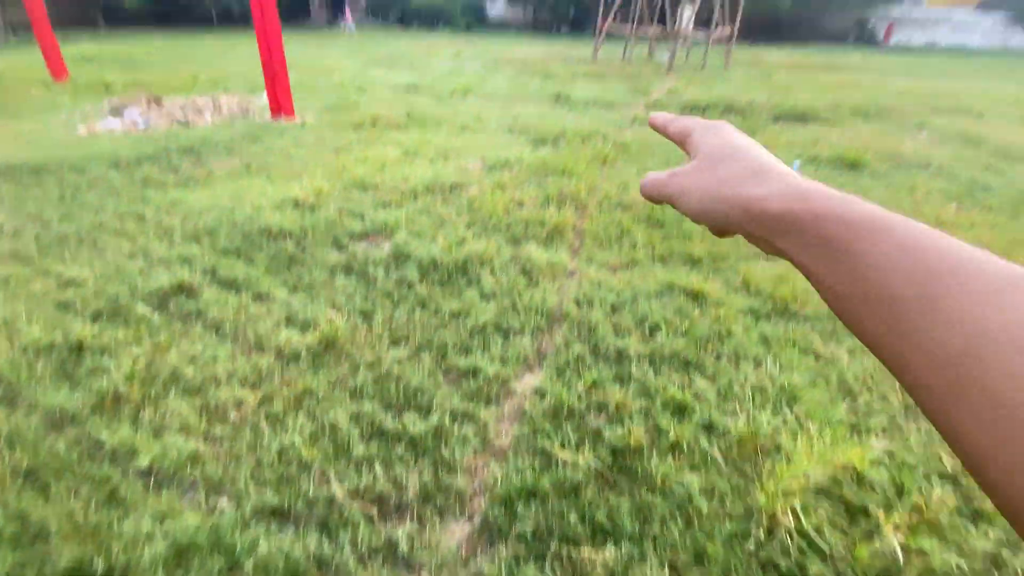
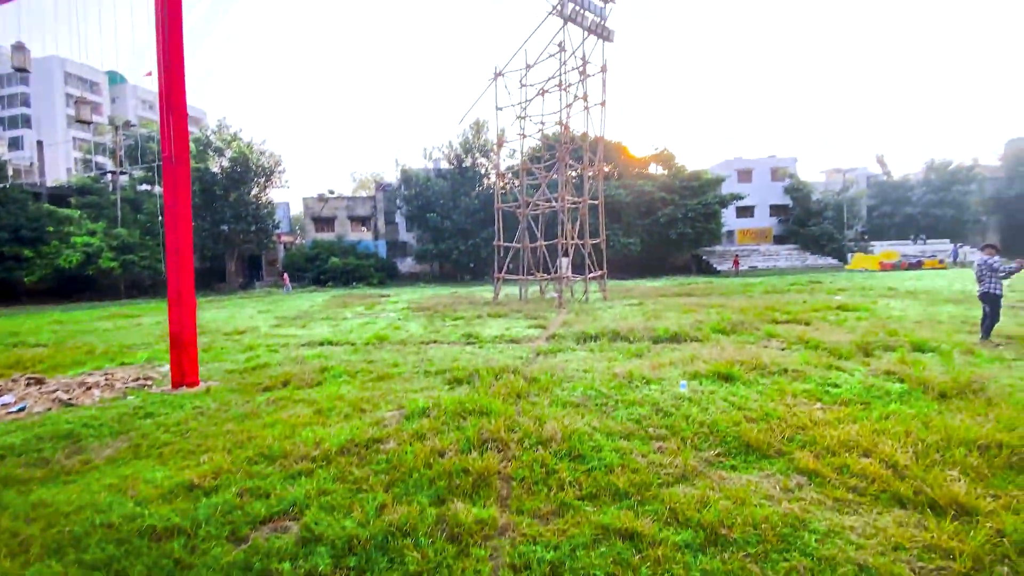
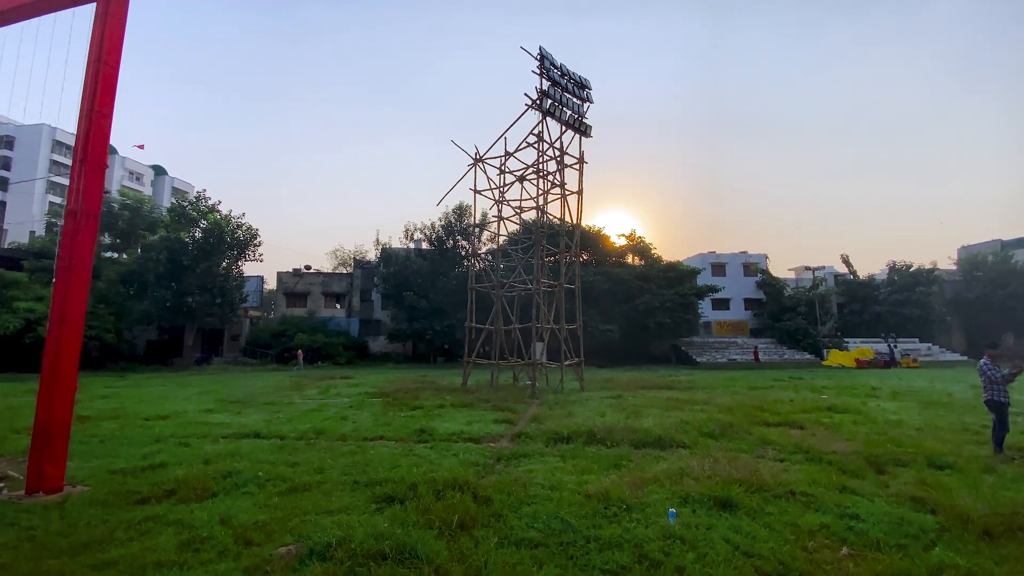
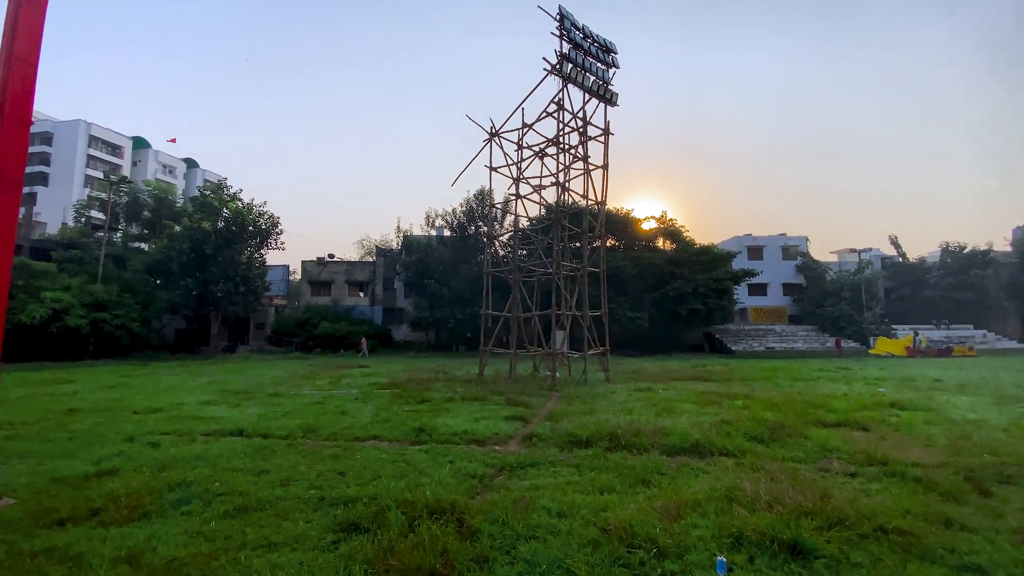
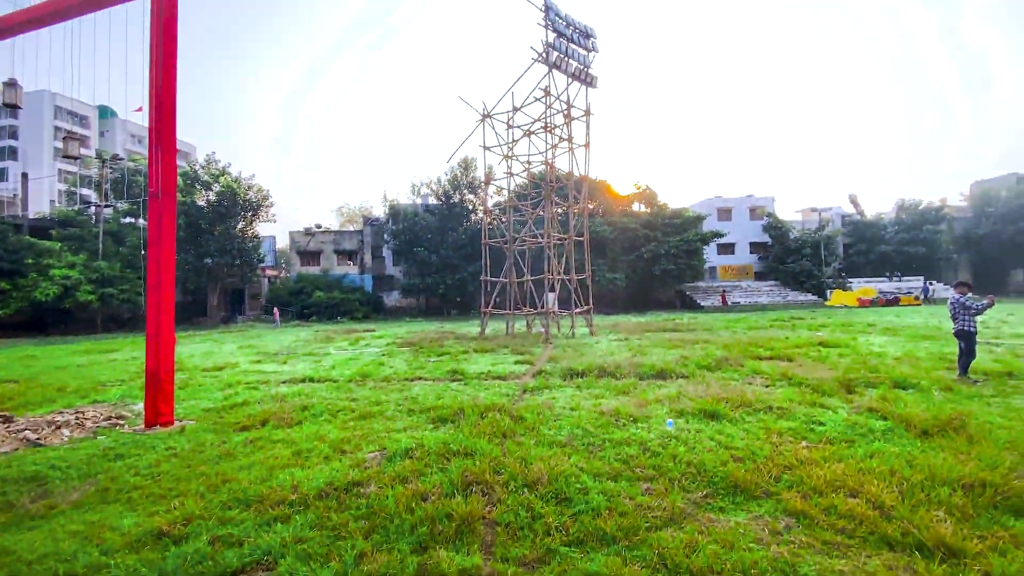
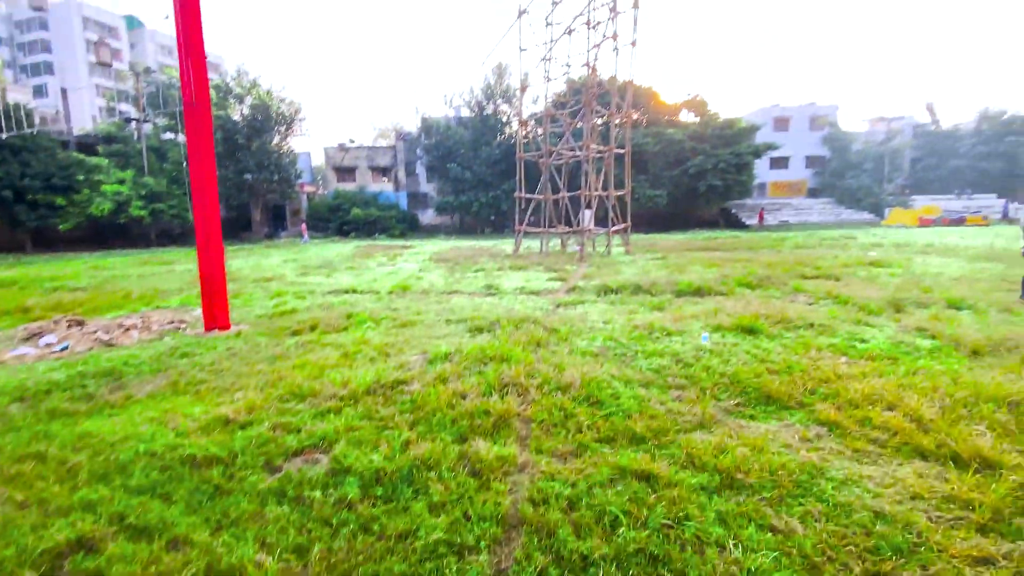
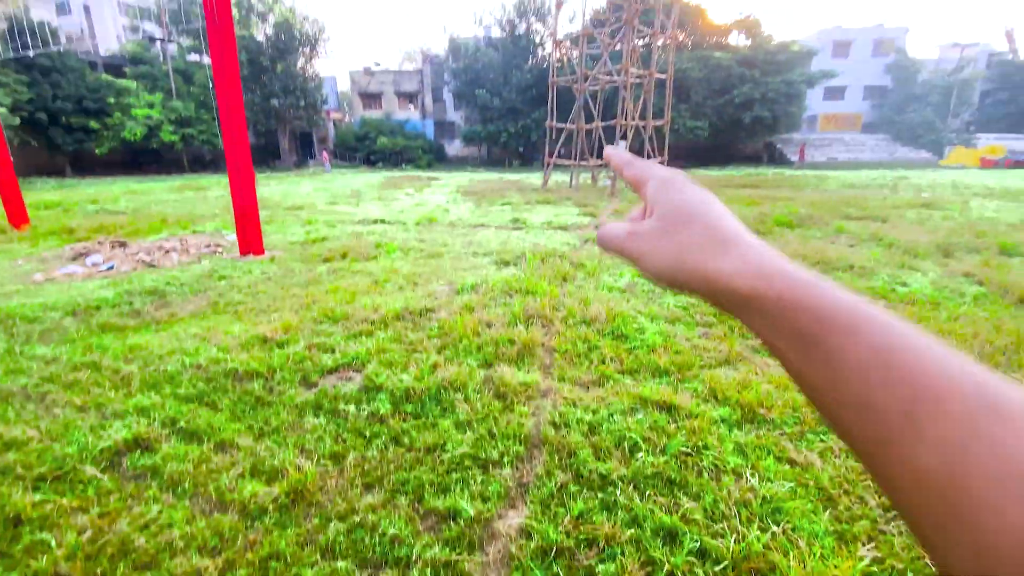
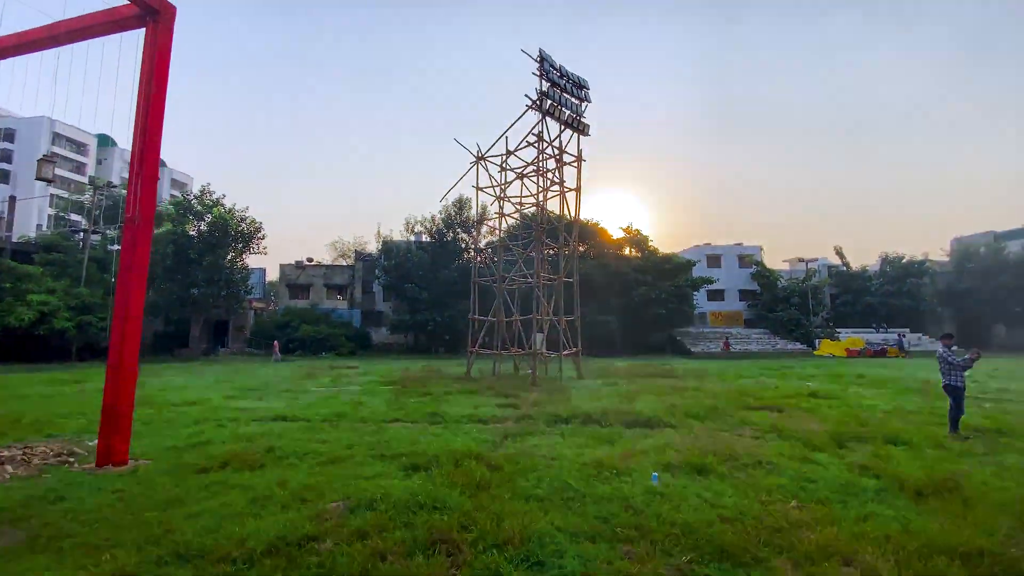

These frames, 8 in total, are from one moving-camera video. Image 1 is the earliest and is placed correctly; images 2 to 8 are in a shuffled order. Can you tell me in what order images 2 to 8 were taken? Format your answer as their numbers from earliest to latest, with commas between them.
7, 6, 2, 5, 8, 3, 4
